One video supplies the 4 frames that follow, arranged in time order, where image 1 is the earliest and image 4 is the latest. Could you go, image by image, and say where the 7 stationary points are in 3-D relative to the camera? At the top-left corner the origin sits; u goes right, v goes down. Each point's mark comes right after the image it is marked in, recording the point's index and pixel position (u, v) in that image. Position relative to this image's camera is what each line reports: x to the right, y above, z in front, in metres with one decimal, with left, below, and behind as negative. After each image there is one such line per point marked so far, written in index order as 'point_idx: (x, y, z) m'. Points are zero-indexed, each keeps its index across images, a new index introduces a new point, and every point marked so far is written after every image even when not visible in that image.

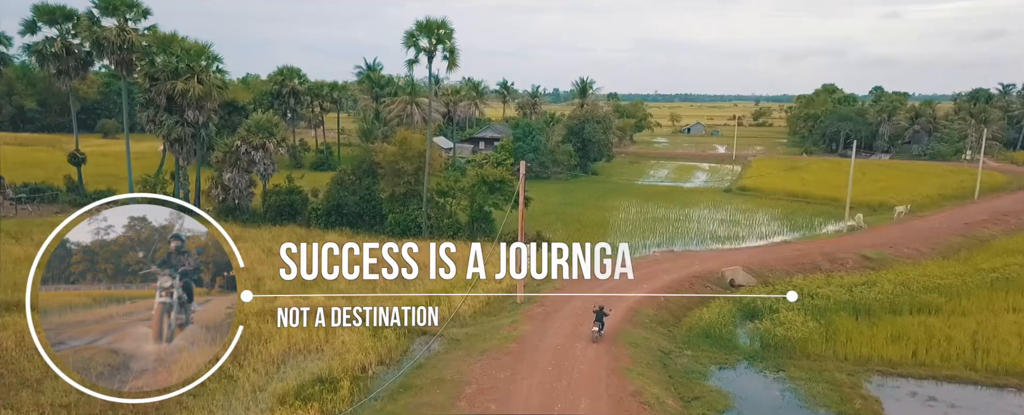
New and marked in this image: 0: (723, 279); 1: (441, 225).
0: (+4.8, -1.6, +13.3) m
1: (-2.0, -0.5, +17.2) m
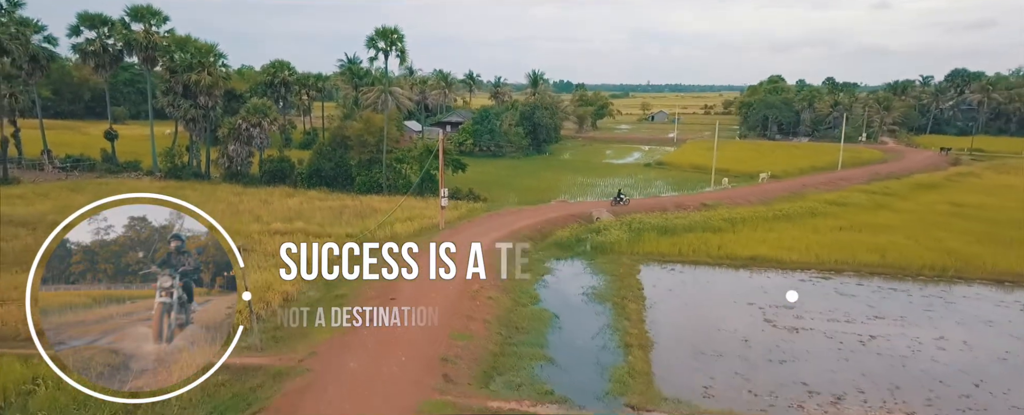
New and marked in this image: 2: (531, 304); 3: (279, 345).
0: (+2.5, -0.3, +18.8) m
1: (-4.4, +0.9, +22.7) m
2: (+0.4, -1.9, +12.0) m
3: (-3.8, -2.2, +9.6) m
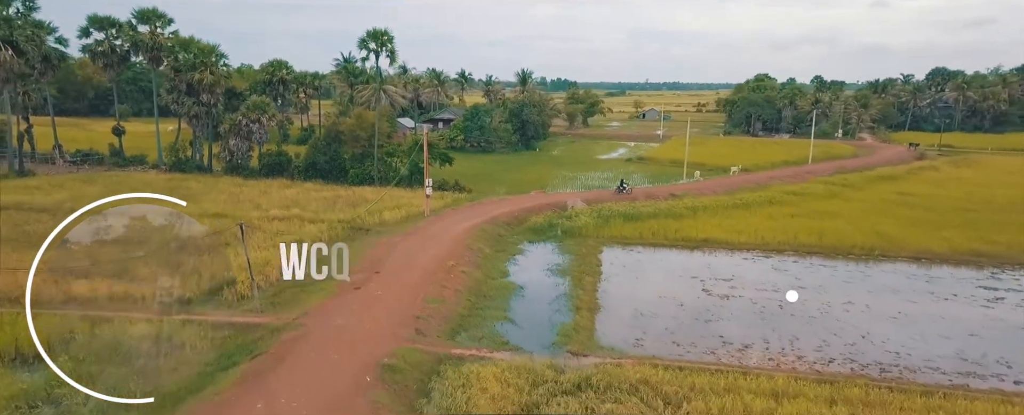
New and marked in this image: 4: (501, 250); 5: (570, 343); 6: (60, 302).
0: (+1.8, +0.1, +20.4) m
1: (-5.0, +1.3, +24.2) m
2: (-0.3, -1.6, +13.5) m
3: (-4.4, -1.9, +11.2) m
4: (-0.3, -1.1, +15.7) m
5: (+1.0, -2.2, +9.9) m
6: (-8.3, -1.7, +10.9) m
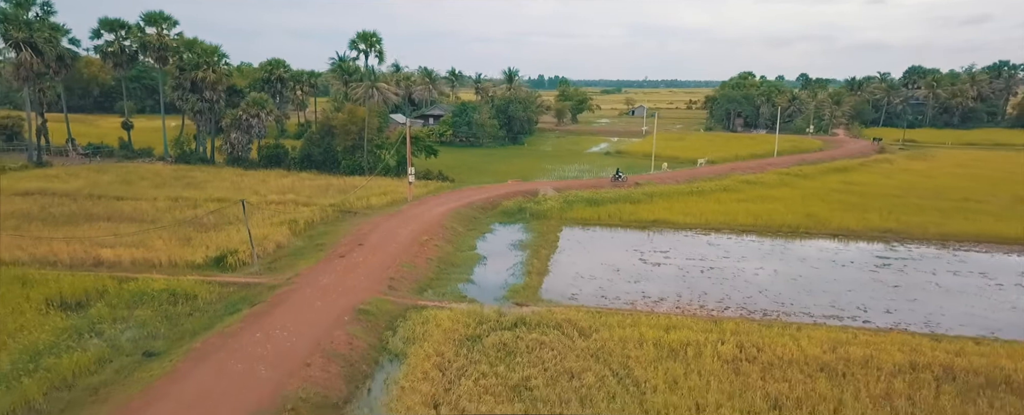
0: (+0.9, +0.6, +22.4) m
1: (-5.9, +1.8, +26.2) m
2: (-1.1, -1.1, +15.6) m
3: (-5.3, -1.4, +13.2) m
4: (-1.1, -0.6, +17.8) m
5: (+0.1, -1.8, +11.9) m
6: (-9.1, -1.3, +12.9) m
